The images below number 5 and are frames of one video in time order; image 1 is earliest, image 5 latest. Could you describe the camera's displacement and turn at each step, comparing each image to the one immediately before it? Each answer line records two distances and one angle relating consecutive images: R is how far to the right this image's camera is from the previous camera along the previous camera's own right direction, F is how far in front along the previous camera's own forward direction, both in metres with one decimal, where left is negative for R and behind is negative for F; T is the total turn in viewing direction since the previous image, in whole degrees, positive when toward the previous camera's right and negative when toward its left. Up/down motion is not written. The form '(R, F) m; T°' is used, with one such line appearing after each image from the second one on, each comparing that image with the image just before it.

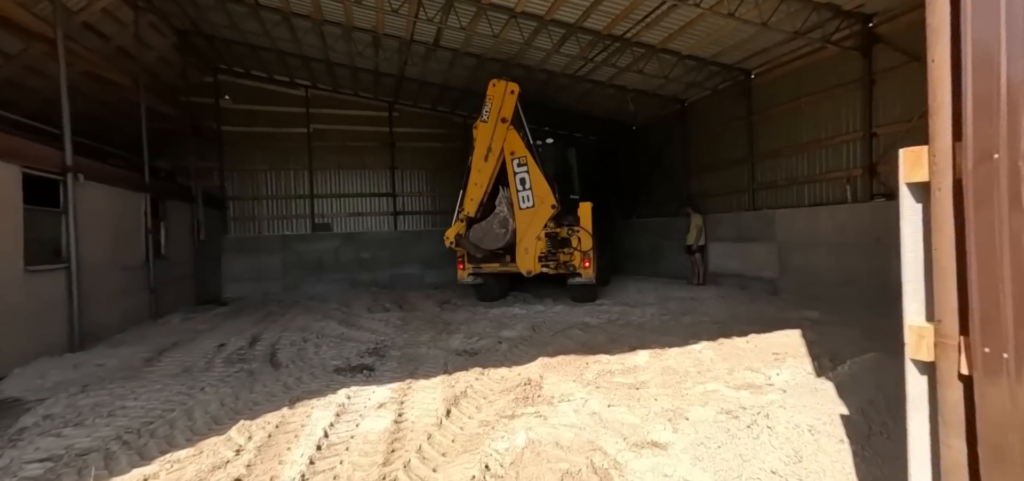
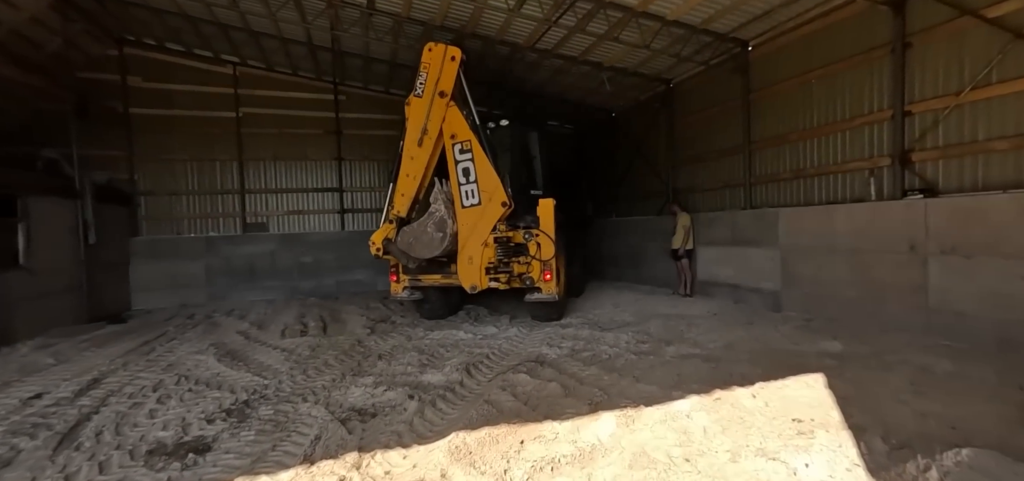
(+0.5, +1.2) m; +2°
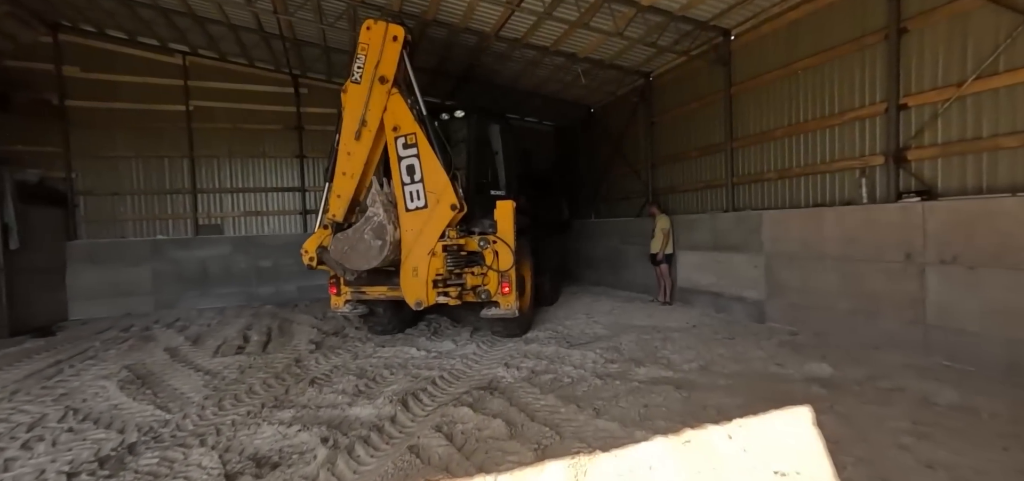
(+0.4, +0.5) m; +1°
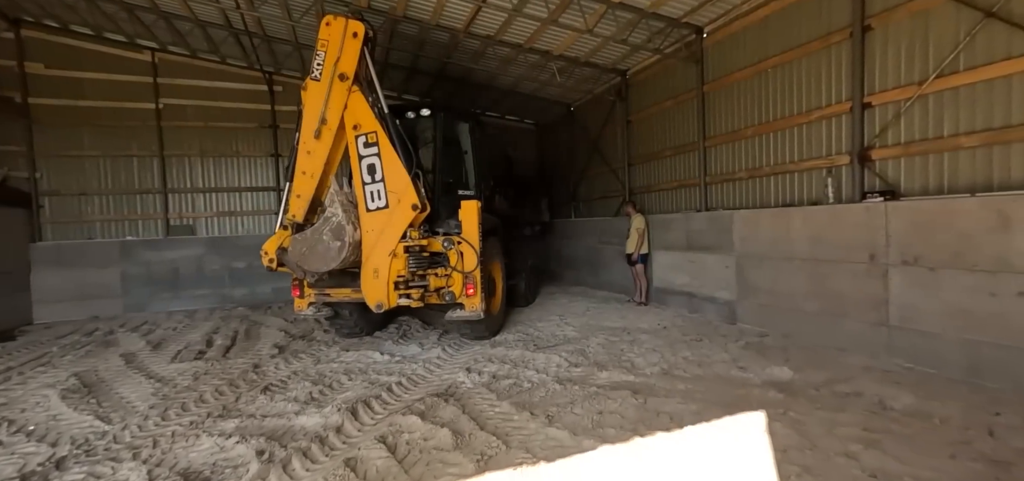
(+0.3, +0.1) m; +1°
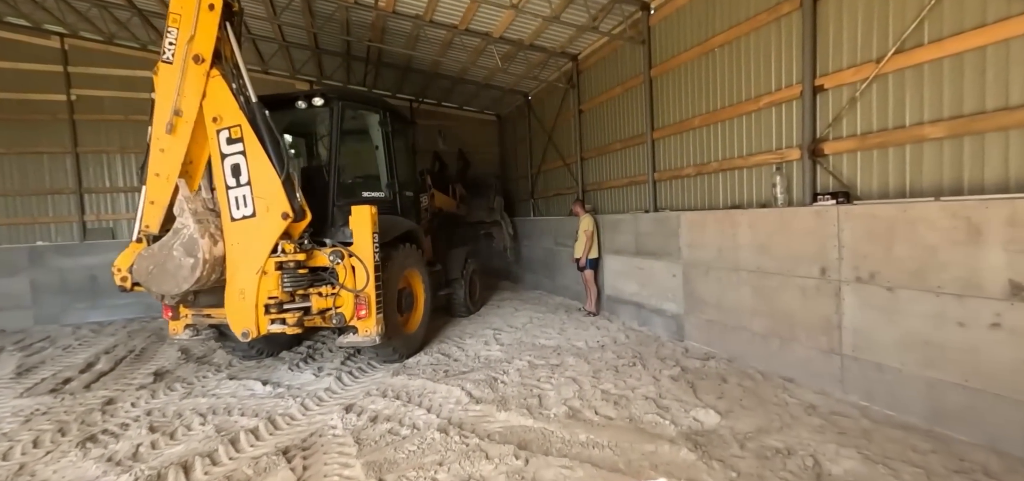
(+0.8, +0.6) m; 0°
